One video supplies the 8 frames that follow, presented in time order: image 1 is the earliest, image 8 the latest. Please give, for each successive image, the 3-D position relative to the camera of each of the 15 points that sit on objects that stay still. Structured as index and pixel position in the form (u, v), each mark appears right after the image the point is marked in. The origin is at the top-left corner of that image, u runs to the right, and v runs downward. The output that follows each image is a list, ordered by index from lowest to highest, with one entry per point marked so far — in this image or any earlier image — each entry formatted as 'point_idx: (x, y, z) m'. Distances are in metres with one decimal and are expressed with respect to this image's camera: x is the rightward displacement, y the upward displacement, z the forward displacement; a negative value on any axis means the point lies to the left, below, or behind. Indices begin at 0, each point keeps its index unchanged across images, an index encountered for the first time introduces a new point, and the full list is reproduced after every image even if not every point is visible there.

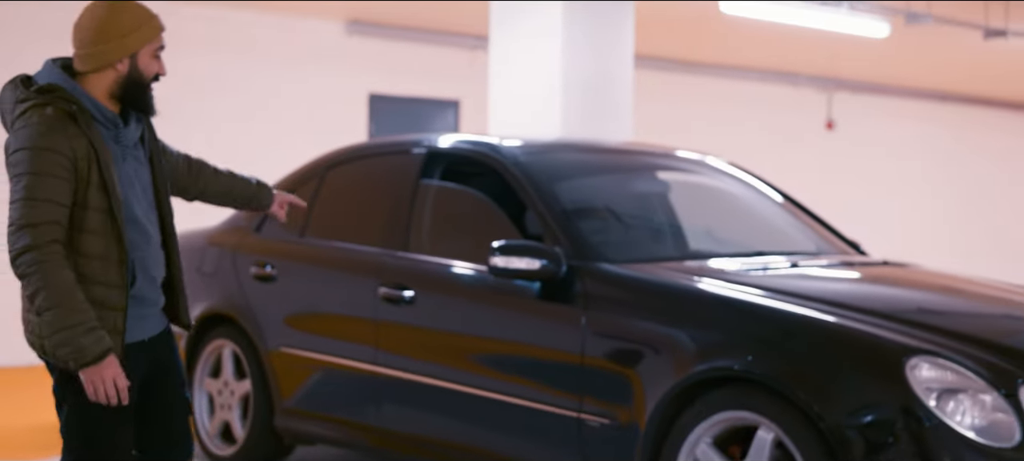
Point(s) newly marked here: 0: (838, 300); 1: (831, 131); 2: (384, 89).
0: (+1.0, -0.2, +3.8) m
1: (+3.9, +1.2, +15.6) m
2: (-1.0, +1.2, +11.2) m
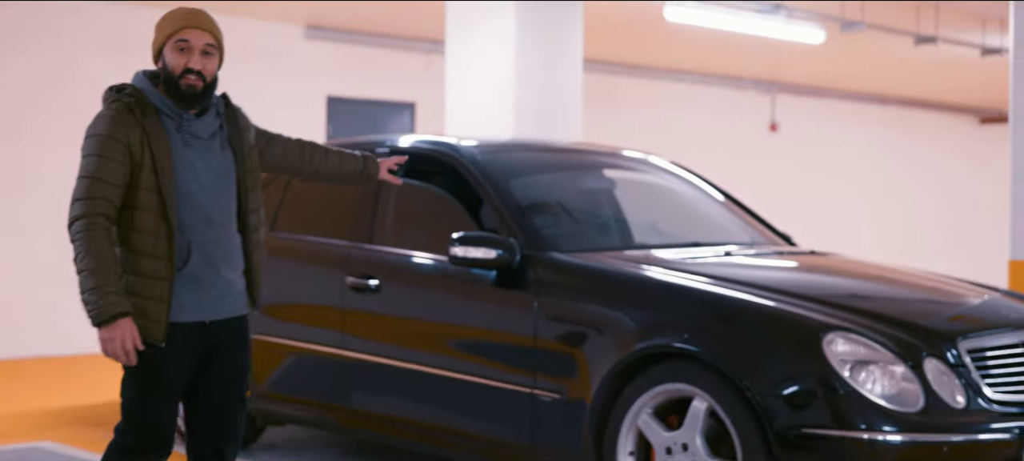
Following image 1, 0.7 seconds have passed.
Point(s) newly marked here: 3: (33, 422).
0: (+0.8, -0.2, +4.2) m
1: (+3.3, +1.2, +16.2) m
2: (-1.4, +1.2, +11.6) m
3: (-2.5, -1.0, +6.6) m
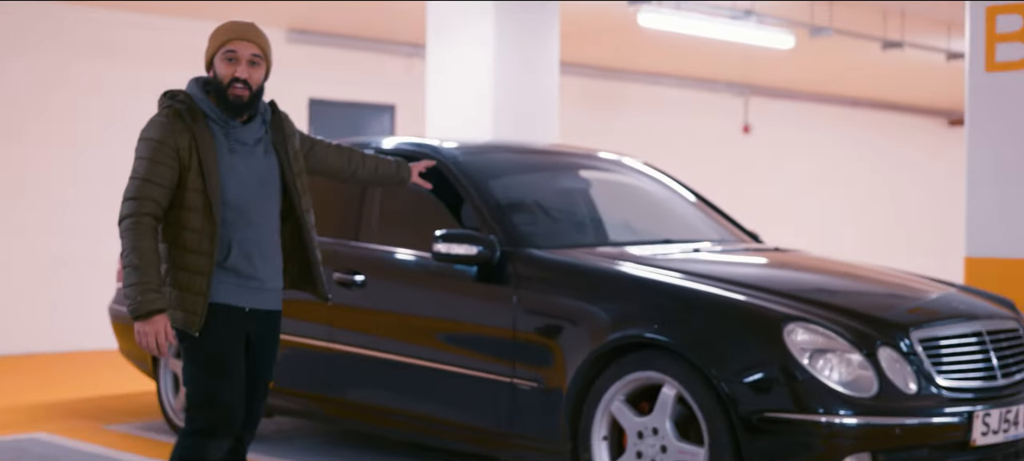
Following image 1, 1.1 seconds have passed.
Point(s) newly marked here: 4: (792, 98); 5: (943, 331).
0: (+0.8, -0.2, +4.5) m
1: (+3.0, +1.2, +16.5) m
2: (-1.6, +1.2, +11.8) m
3: (-2.6, -1.0, +6.8) m
4: (+3.7, +1.7, +17.0) m
5: (+1.5, -0.3, +4.4) m
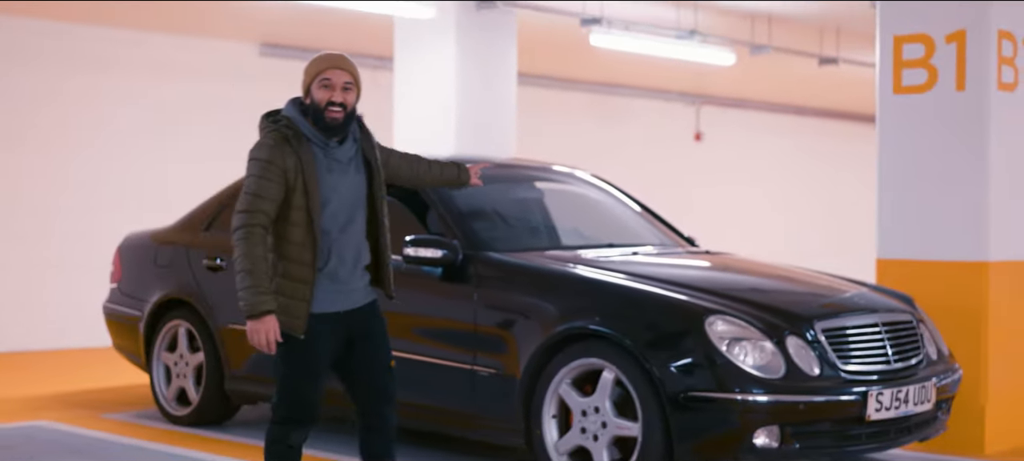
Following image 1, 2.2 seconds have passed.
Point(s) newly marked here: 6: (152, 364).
0: (+0.6, -0.2, +5.2) m
1: (+2.5, +1.2, +17.2) m
2: (-2.0, +1.2, +12.4) m
3: (-2.8, -1.0, +7.4) m
4: (+3.2, +1.7, +17.7) m
5: (+1.3, -0.4, +5.1) m
6: (-2.0, -0.7, +7.1) m
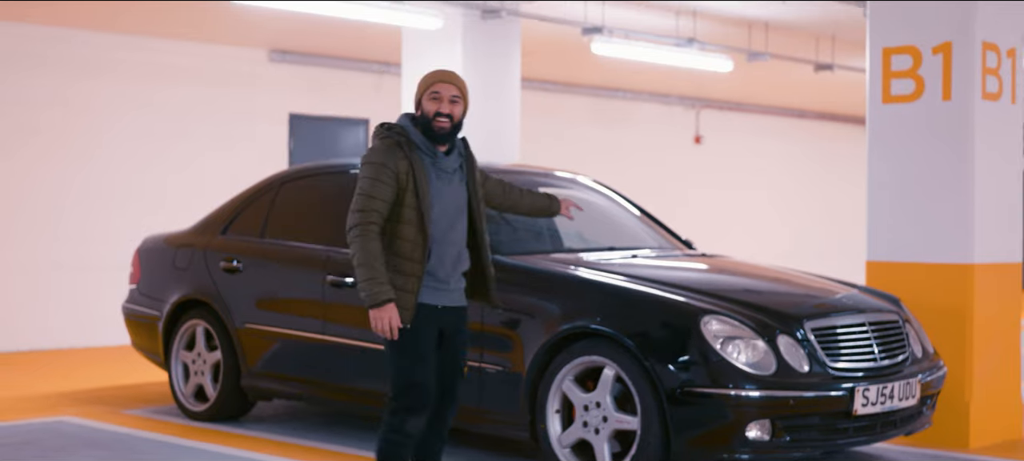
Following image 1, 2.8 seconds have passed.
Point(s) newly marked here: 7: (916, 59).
0: (+0.6, -0.2, +5.5) m
1: (+2.5, +1.2, +17.5) m
2: (-1.9, +1.2, +12.7) m
3: (-2.8, -1.0, +7.7) m
4: (+3.2, +1.7, +18.0) m
5: (+1.3, -0.4, +5.4) m
6: (-2.0, -0.8, +7.4) m
7: (+2.1, +0.9, +6.6) m
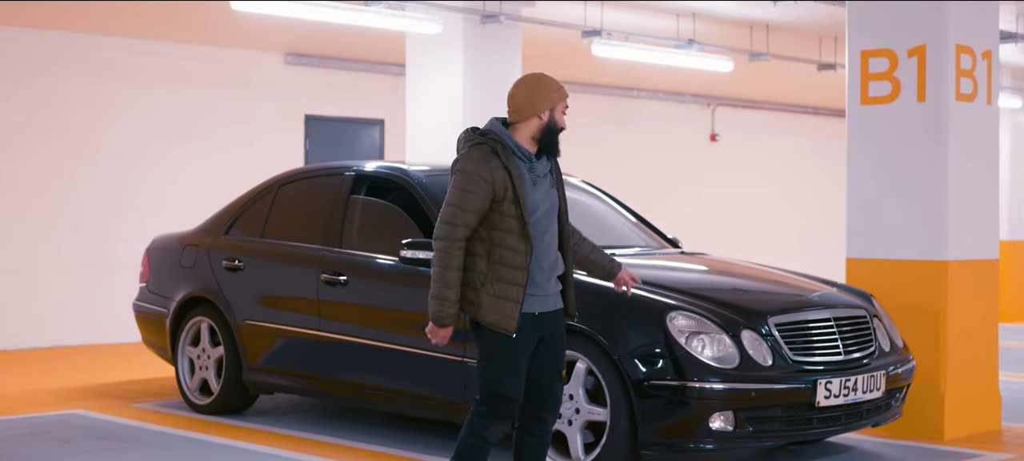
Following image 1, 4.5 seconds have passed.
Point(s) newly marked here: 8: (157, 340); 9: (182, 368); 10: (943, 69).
0: (+0.5, -0.2, +5.7) m
1: (+2.8, +1.2, +17.7) m
2: (-1.8, +1.2, +13.0) m
3: (-2.8, -1.0, +8.1) m
4: (+3.4, +1.7, +18.2) m
5: (+1.2, -0.4, +5.6) m
6: (-2.0, -0.8, +7.7) m
7: (+2.0, +0.9, +6.8) m
8: (-2.2, -0.7, +7.9) m
9: (-2.0, -0.8, +7.7) m
10: (+2.2, +0.8, +6.6) m
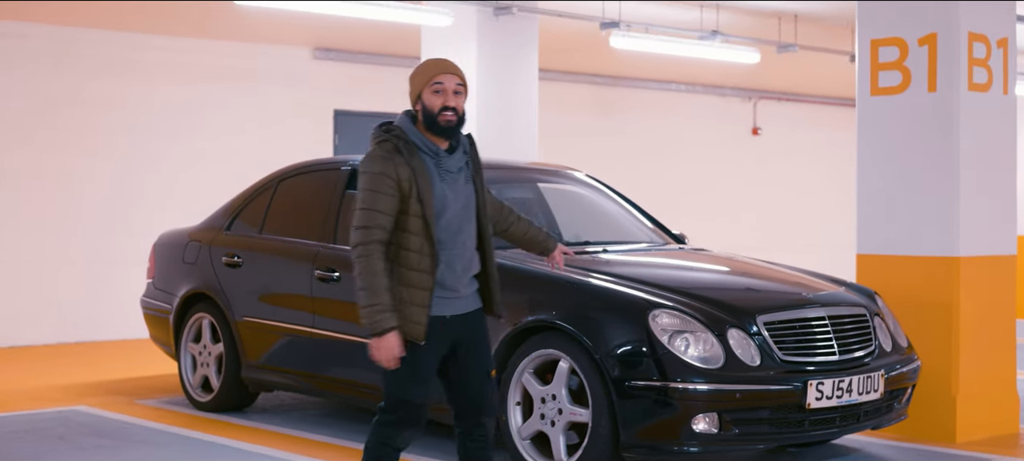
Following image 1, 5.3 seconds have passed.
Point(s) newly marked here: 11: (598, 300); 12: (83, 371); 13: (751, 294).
0: (+0.5, -0.2, +5.5) m
1: (+3.3, +1.3, +17.4) m
2: (-1.5, +1.2, +12.9) m
3: (-2.7, -1.0, +8.0) m
4: (+4.0, +1.8, +17.8) m
5: (+1.2, -0.4, +5.4) m
6: (-2.0, -0.7, +7.7) m
7: (+2.0, +0.9, +6.5) m
8: (-2.1, -0.6, +7.9) m
9: (-1.9, -0.8, +7.7) m
10: (+2.2, +0.8, +6.3) m
11: (+0.4, -0.3, +5.3) m
12: (-2.9, -0.9, +8.8) m
13: (+1.0, -0.3, +5.5) m
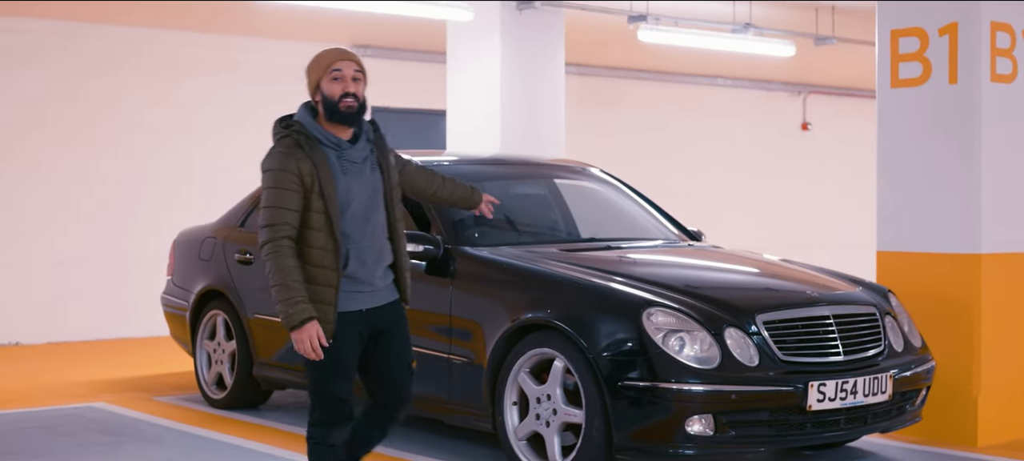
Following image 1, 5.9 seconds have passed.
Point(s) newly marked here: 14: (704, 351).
0: (+0.5, -0.2, +5.4) m
1: (+3.9, +1.3, +17.1) m
2: (-1.2, +1.2, +12.9) m
3: (-2.6, -1.0, +8.1) m
4: (+4.6, +1.8, +17.5) m
5: (+1.1, -0.3, +5.2) m
6: (-1.9, -0.7, +7.7) m
7: (+2.0, +0.9, +6.3) m
8: (-2.0, -0.6, +7.9) m
9: (-1.8, -0.8, +7.7) m
10: (+2.2, +0.9, +6.1) m
11: (+0.3, -0.3, +5.2) m
12: (-2.7, -0.9, +8.8) m
13: (+1.0, -0.2, +5.3) m
14: (+0.8, -0.5, +5.0) m
